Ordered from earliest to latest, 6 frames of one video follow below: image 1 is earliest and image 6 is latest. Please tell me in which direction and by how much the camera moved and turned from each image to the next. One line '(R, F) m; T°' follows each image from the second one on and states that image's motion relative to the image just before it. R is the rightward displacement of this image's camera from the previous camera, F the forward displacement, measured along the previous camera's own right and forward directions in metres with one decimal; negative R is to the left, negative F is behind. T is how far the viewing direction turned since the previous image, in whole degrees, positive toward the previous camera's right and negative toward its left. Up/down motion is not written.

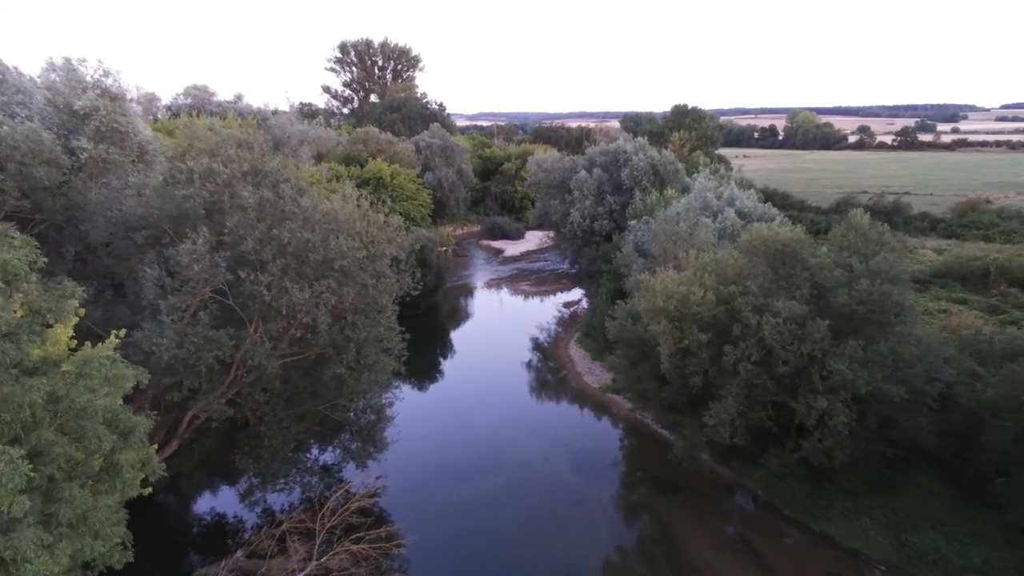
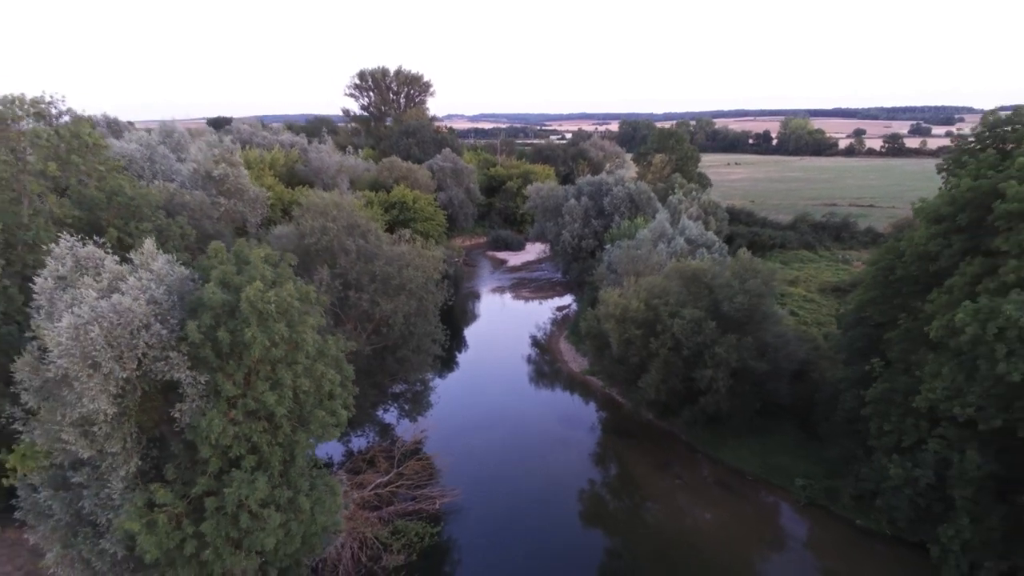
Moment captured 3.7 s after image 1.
(-0.1, -7.5) m; 0°
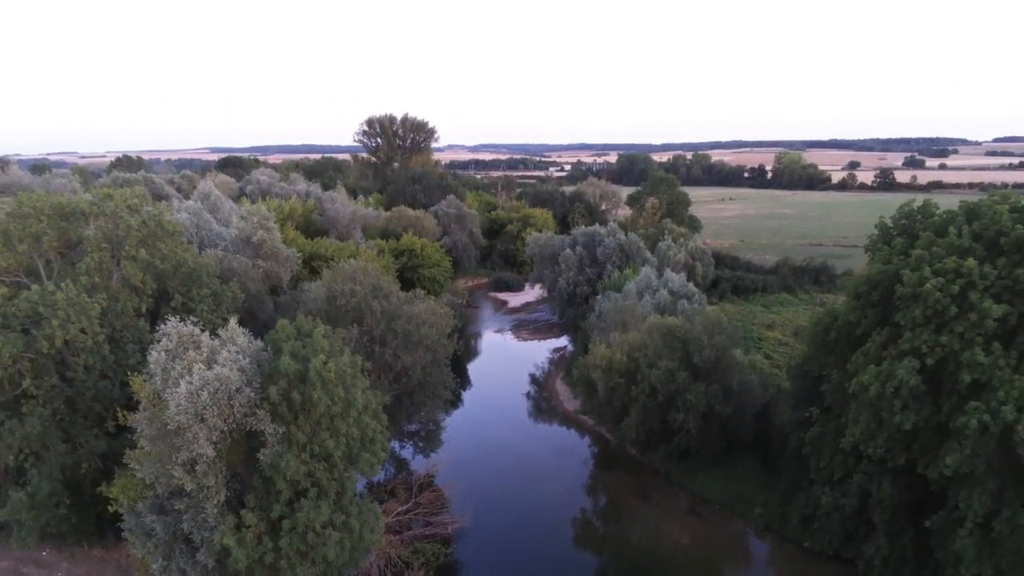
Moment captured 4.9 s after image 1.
(0.0, -3.5) m; 0°
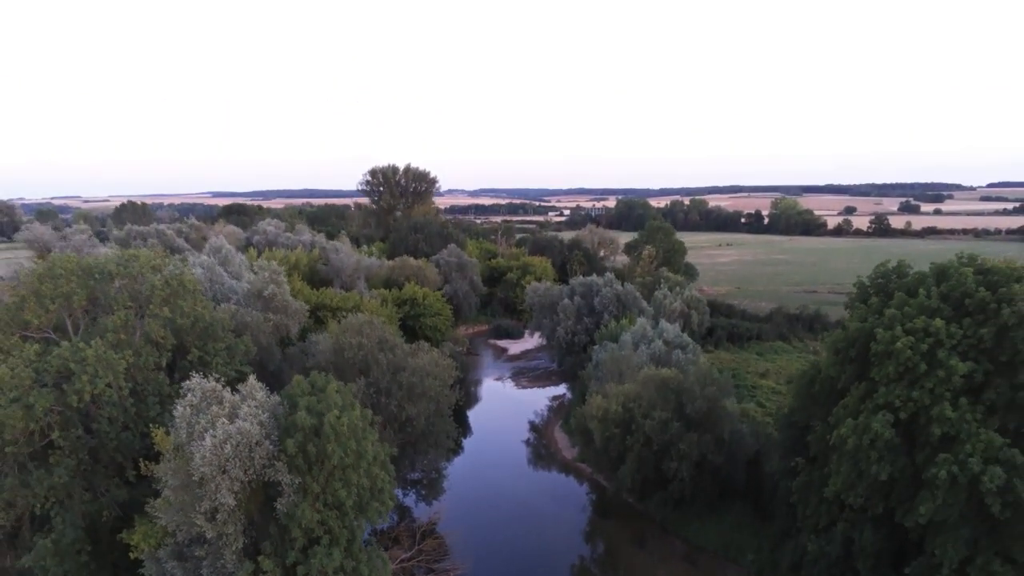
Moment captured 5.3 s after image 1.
(0.0, -1.2) m; 0°
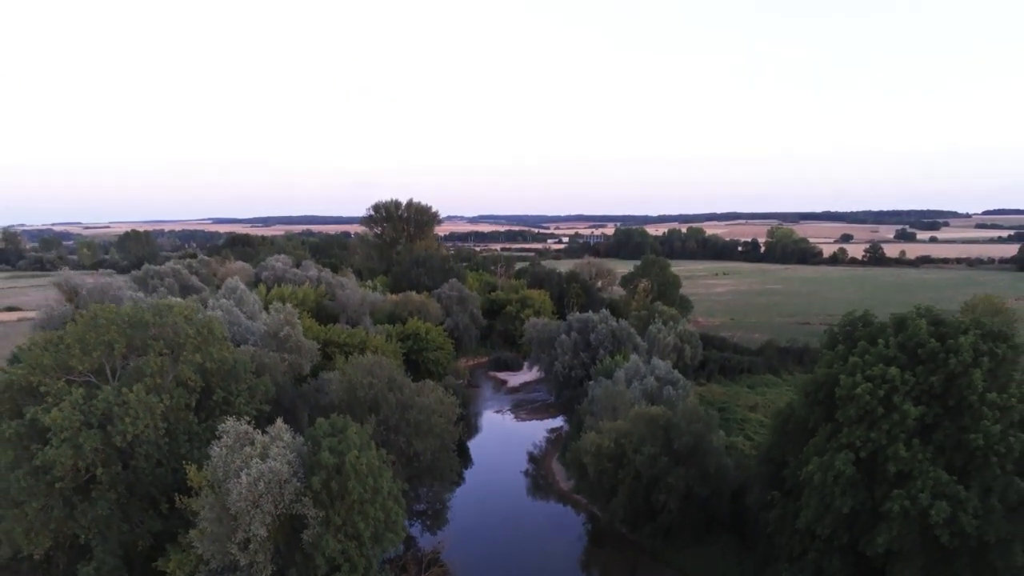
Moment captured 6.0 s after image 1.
(0.0, -2.1) m; 0°
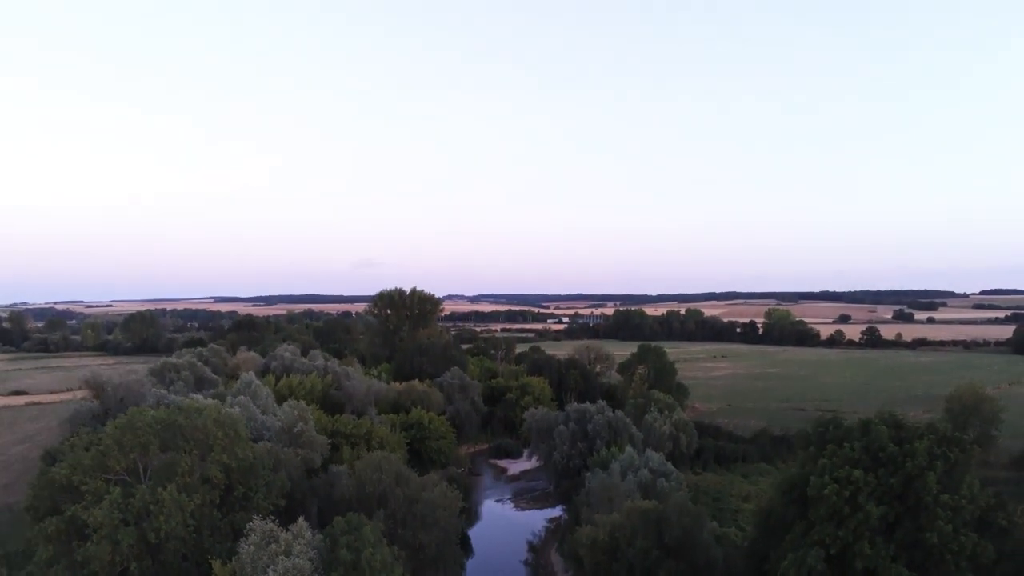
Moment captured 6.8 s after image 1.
(0.0, -2.4) m; 0°
